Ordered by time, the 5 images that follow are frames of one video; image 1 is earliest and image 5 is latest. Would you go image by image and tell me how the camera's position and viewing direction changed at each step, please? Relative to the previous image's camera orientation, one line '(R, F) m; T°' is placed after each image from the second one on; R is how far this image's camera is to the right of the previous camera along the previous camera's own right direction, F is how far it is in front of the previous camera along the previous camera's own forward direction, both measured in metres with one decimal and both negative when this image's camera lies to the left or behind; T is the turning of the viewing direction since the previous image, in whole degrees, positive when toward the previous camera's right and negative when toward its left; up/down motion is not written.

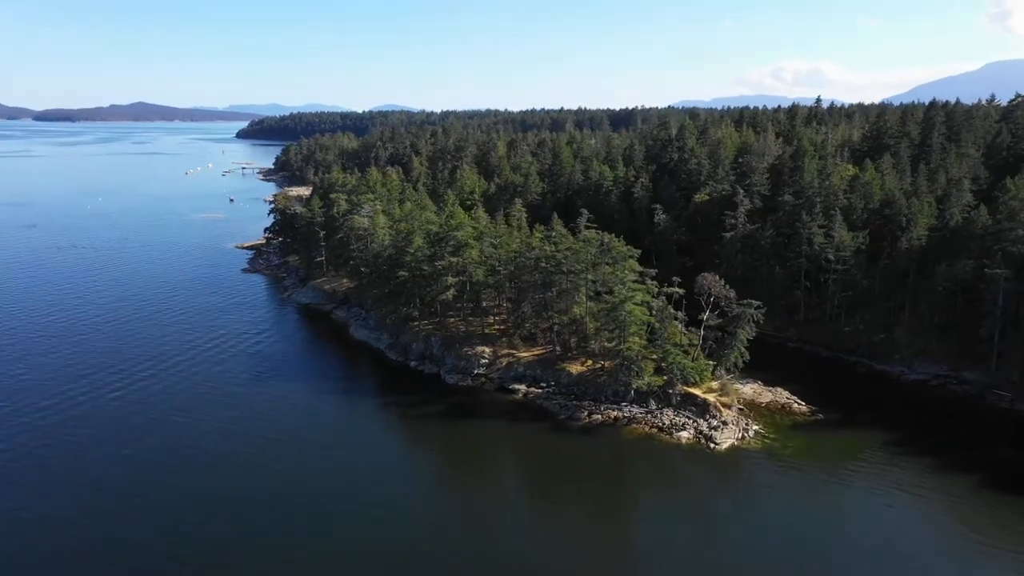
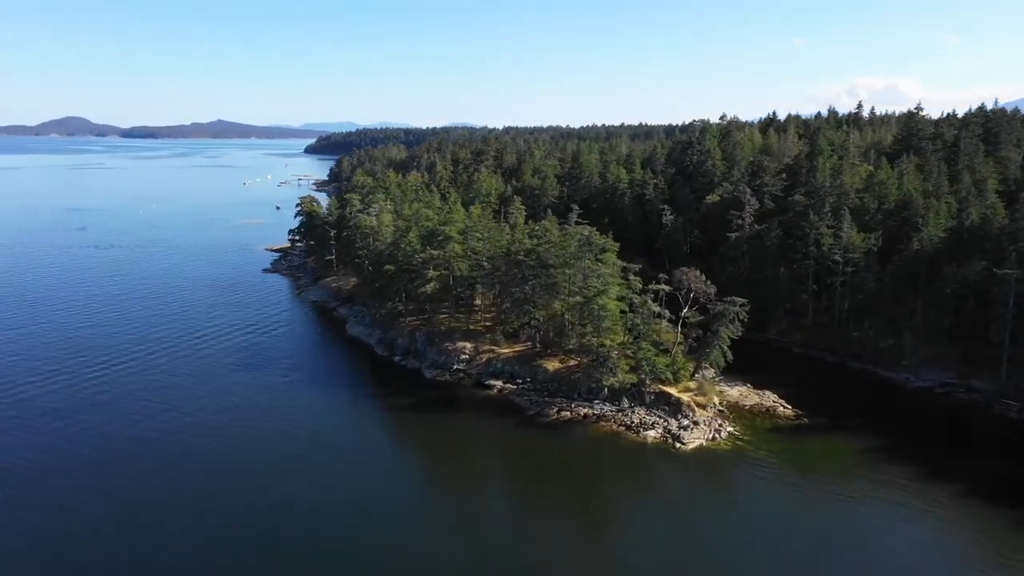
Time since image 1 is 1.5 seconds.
(+5.3, +1.3) m; -4°
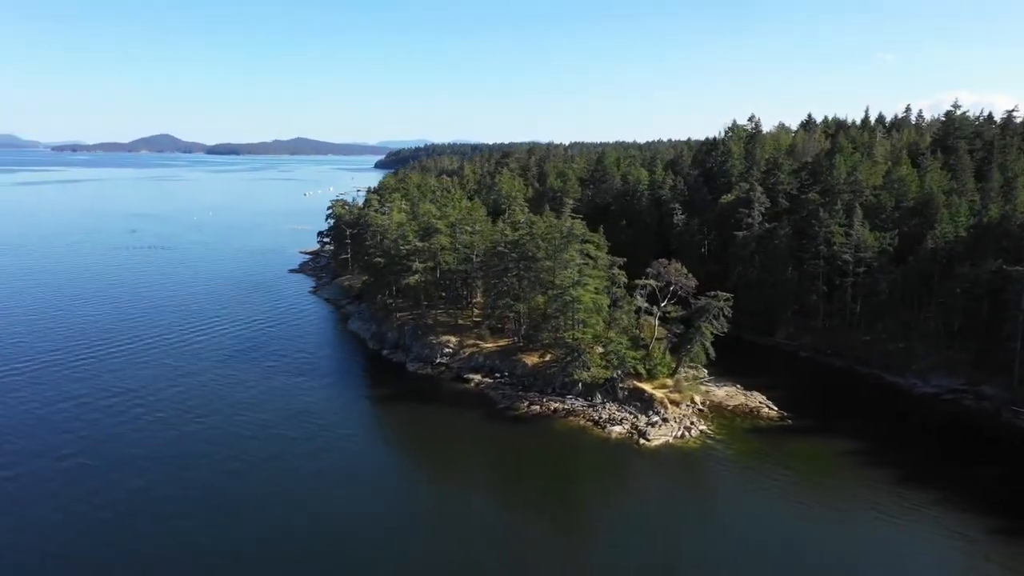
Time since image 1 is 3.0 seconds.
(+5.3, +1.2) m; -4°
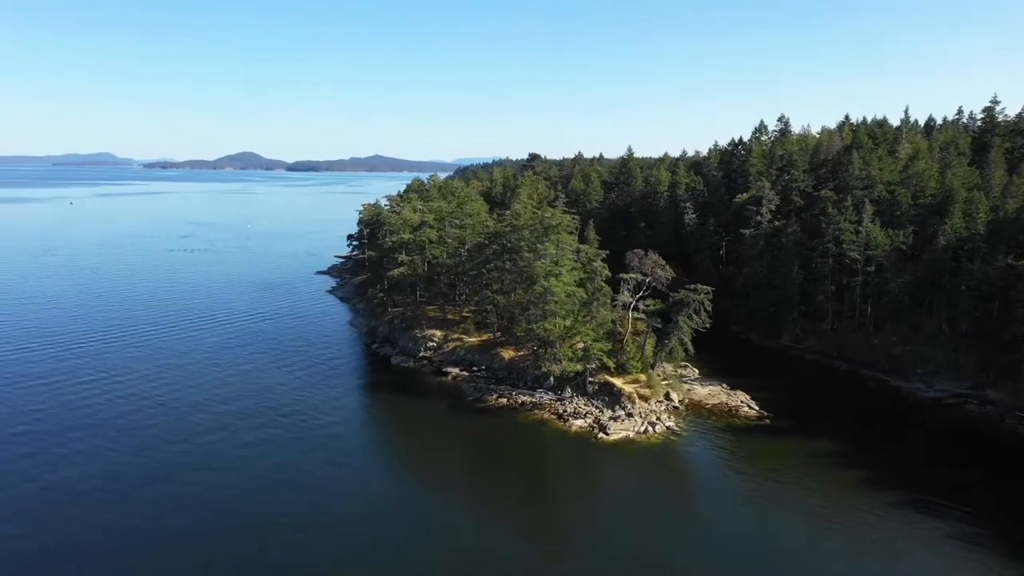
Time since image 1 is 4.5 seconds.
(+5.4, +1.1) m; -4°
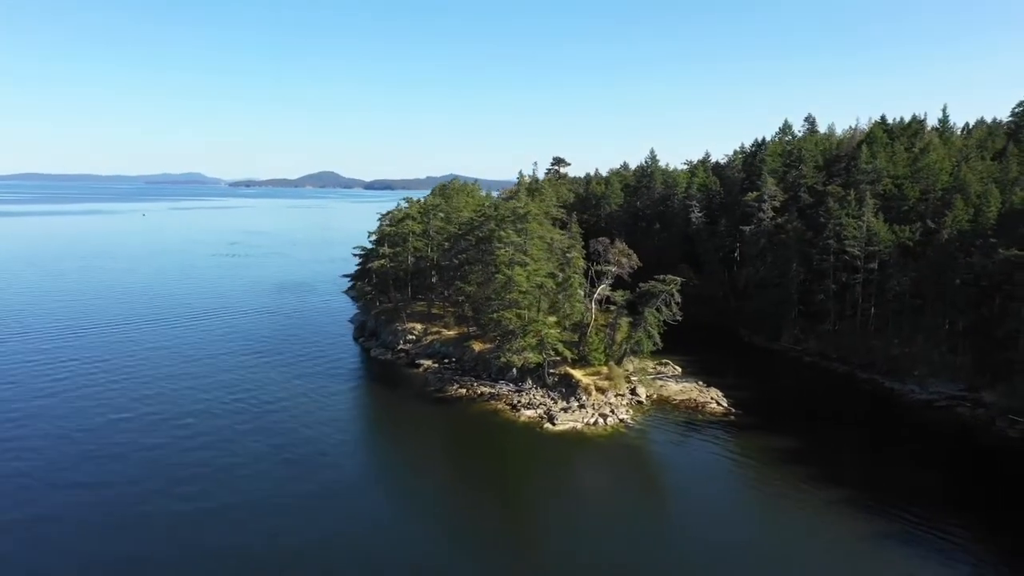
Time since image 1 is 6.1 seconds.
(+5.8, +1.1) m; -4°
